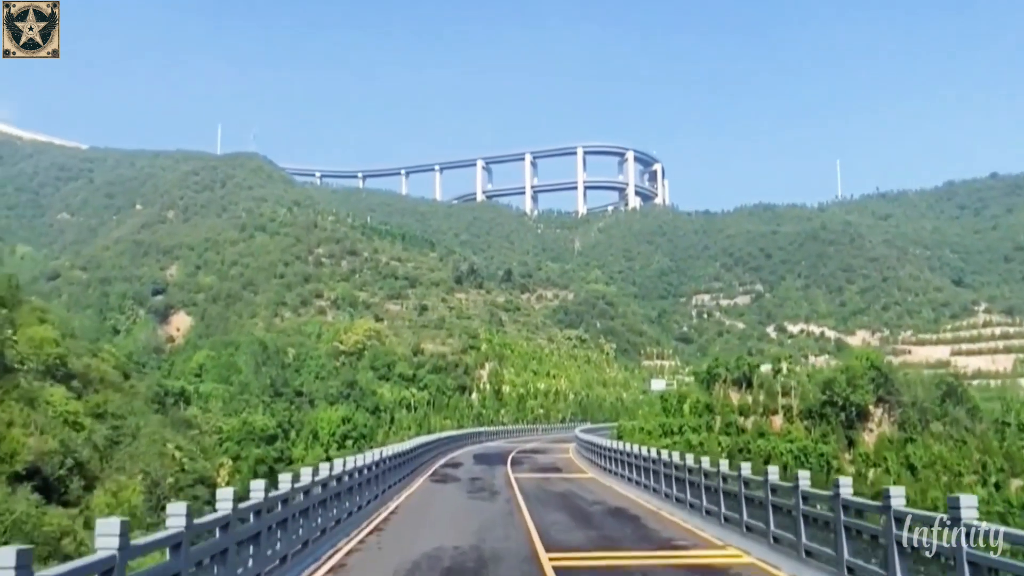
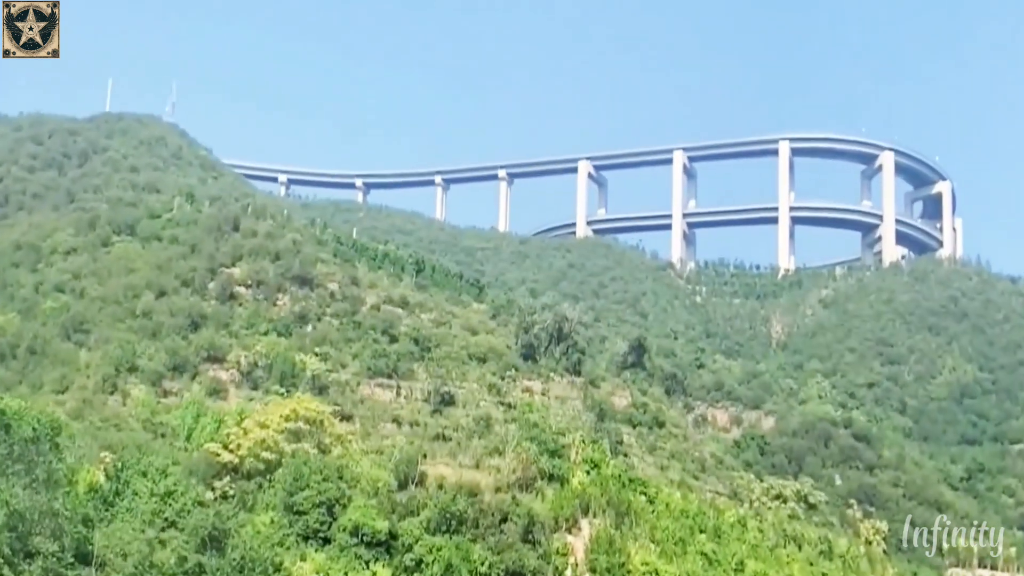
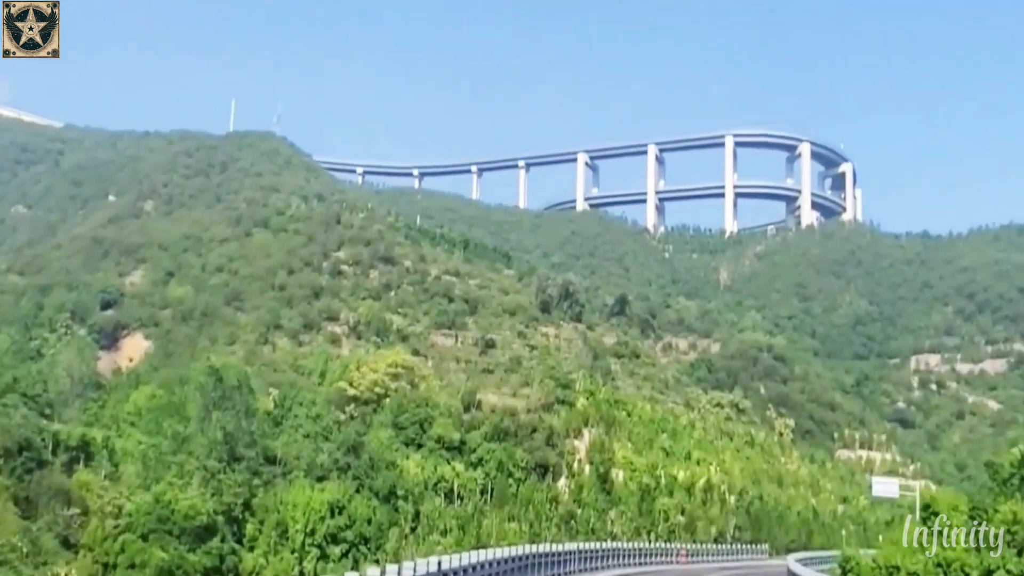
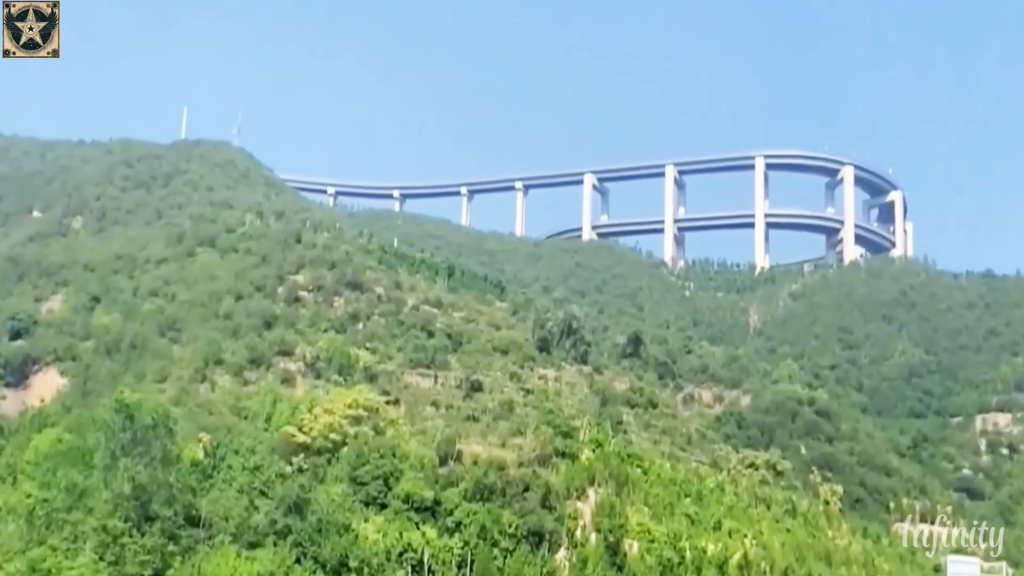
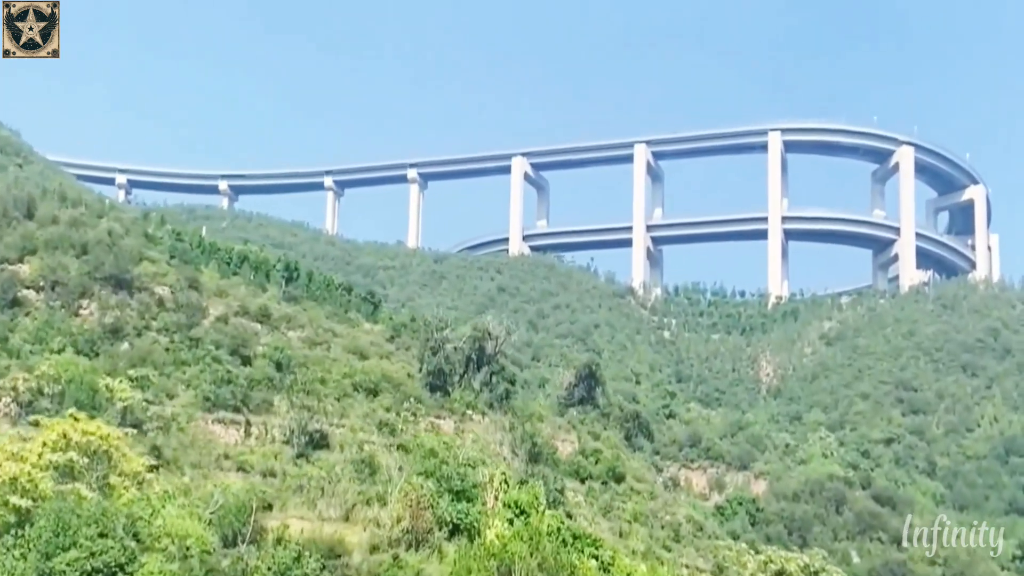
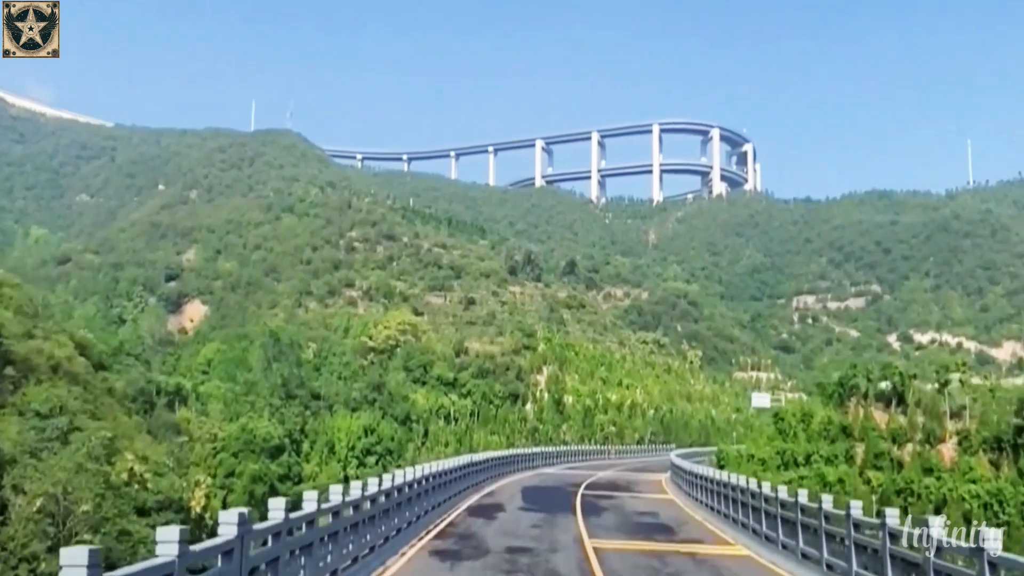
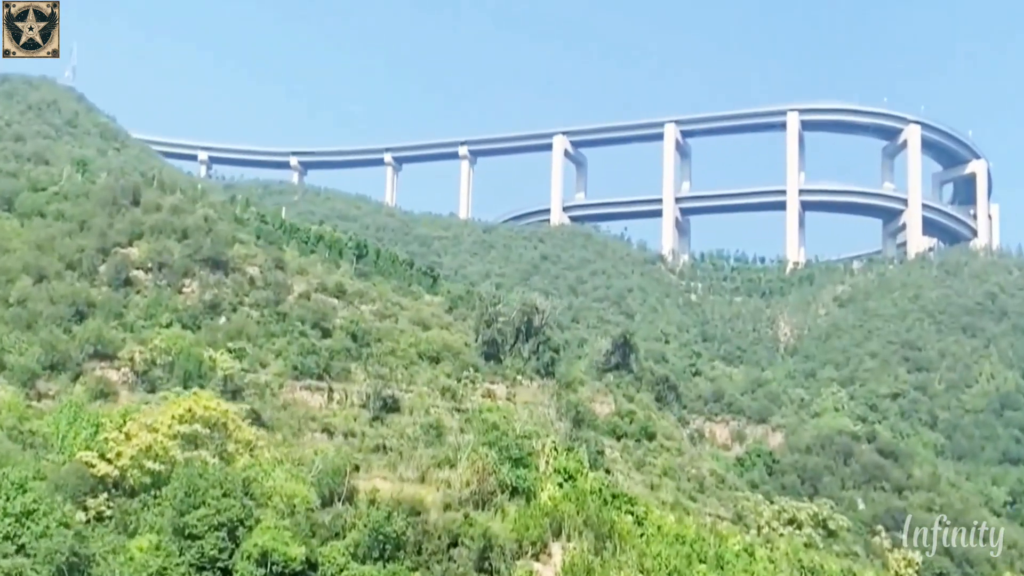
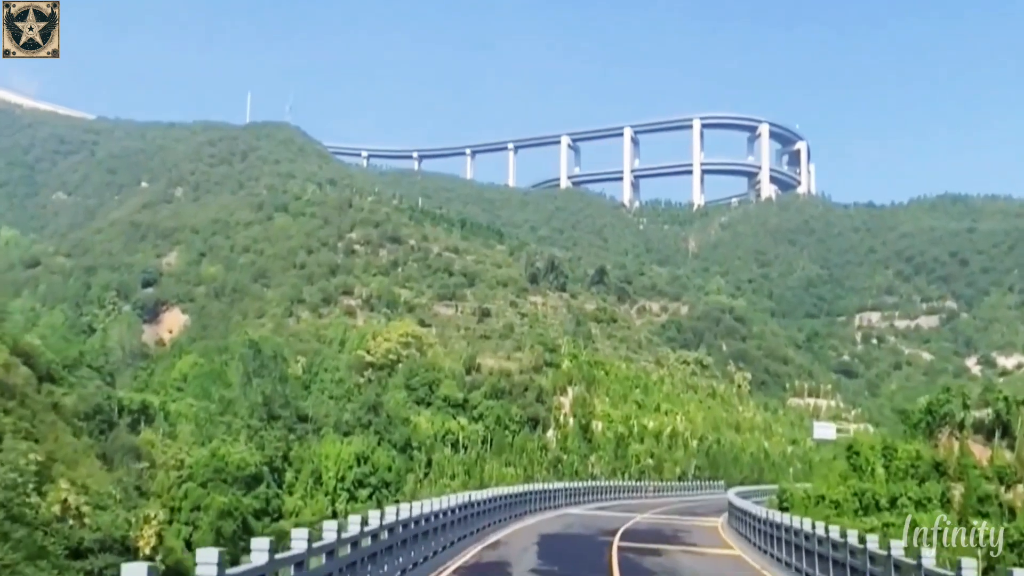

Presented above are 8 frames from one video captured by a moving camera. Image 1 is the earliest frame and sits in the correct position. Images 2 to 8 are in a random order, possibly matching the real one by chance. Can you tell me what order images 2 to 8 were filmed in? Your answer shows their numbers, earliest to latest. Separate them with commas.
6, 8, 3, 4, 2, 7, 5
